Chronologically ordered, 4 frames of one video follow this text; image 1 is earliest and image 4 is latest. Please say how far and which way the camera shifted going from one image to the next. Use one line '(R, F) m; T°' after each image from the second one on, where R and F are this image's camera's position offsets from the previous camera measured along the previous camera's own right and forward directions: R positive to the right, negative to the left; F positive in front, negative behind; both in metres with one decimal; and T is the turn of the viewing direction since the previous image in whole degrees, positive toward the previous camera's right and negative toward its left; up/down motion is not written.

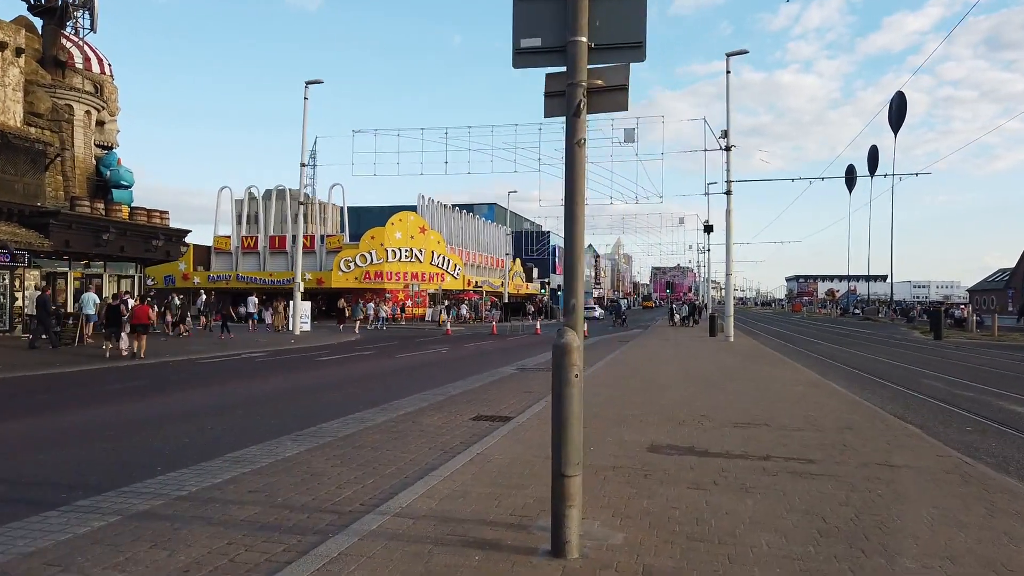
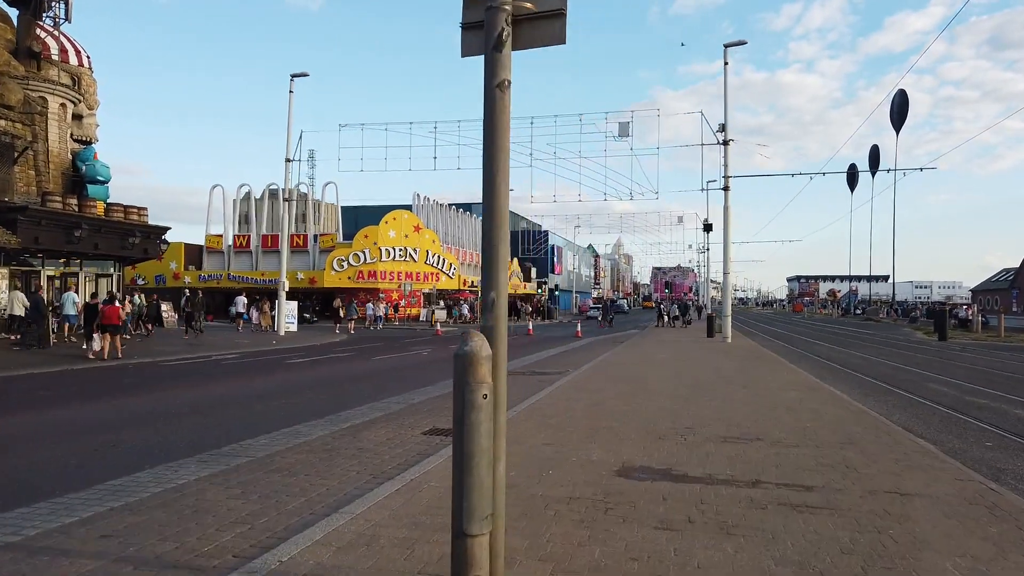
(+0.5, +1.2) m; 0°
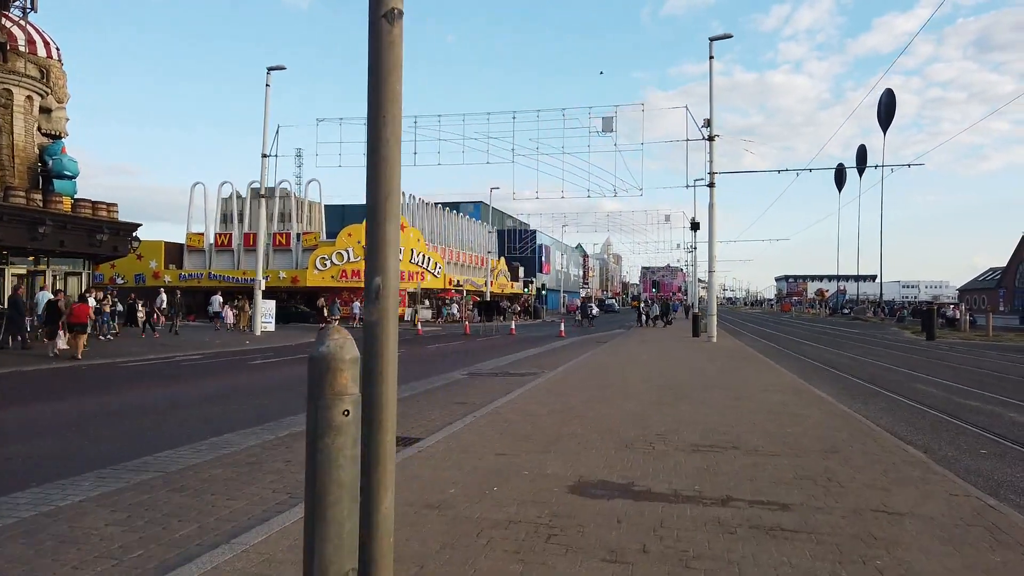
(+0.4, +0.8) m; +1°
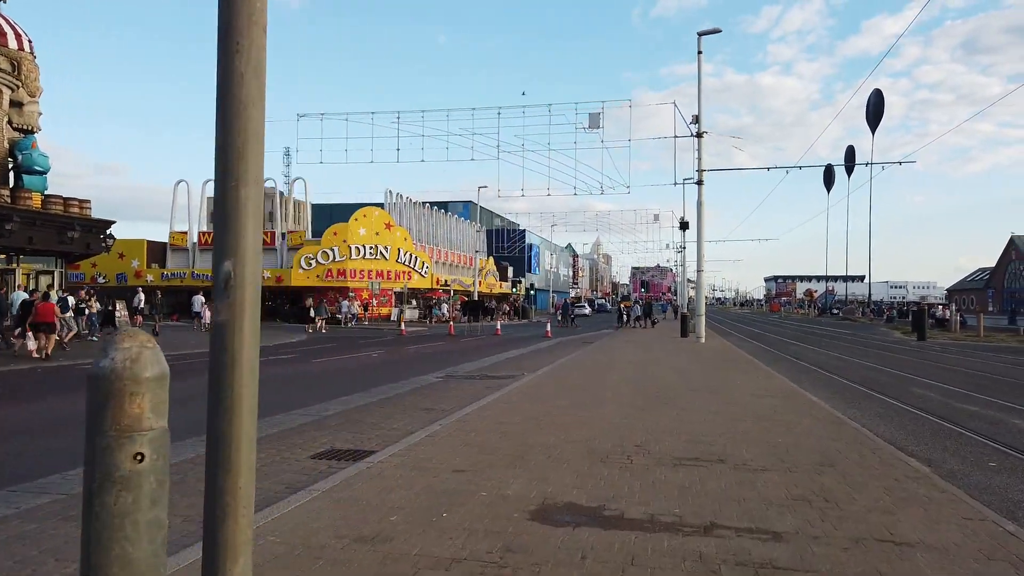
(+0.3, +0.8) m; +1°
